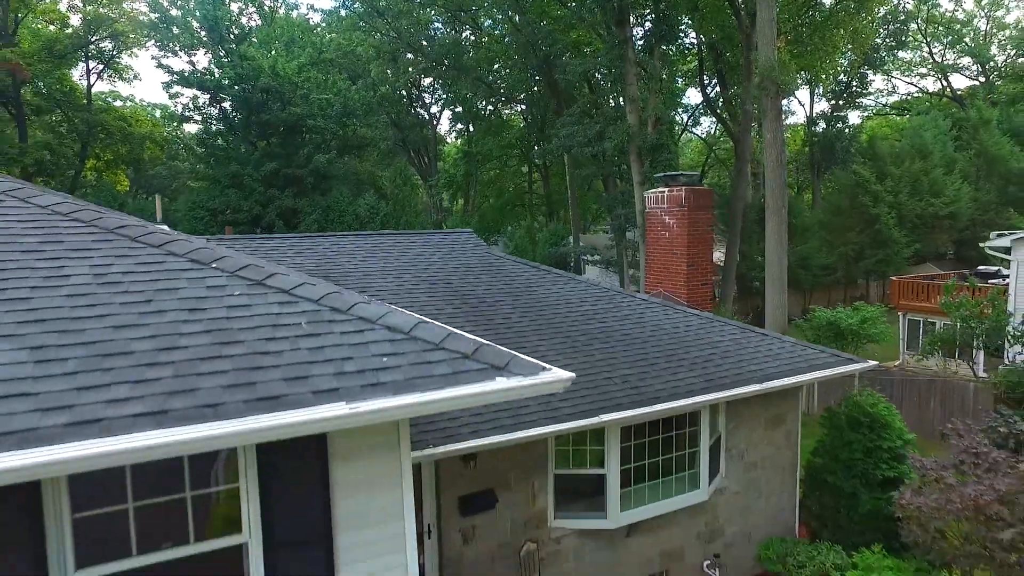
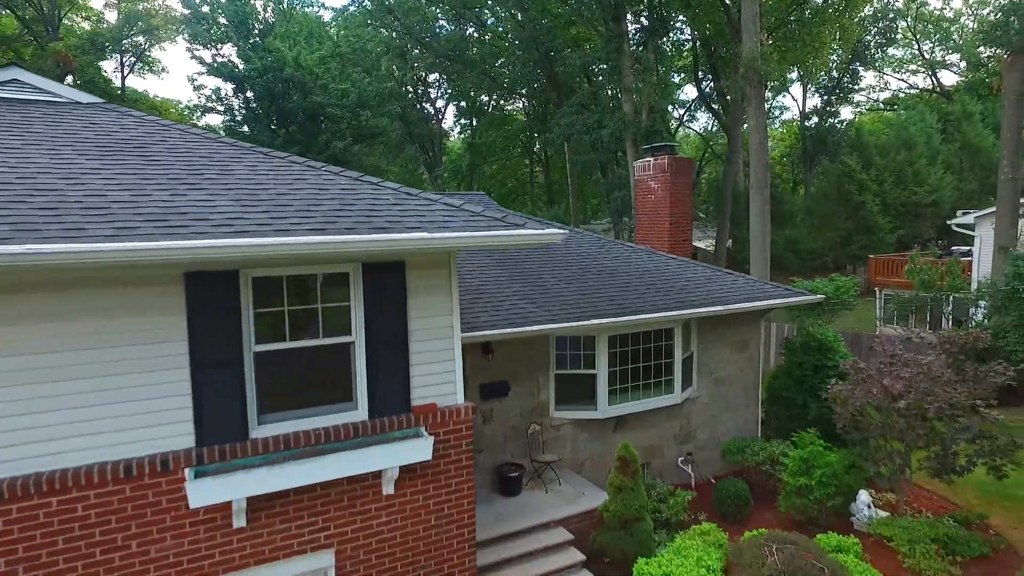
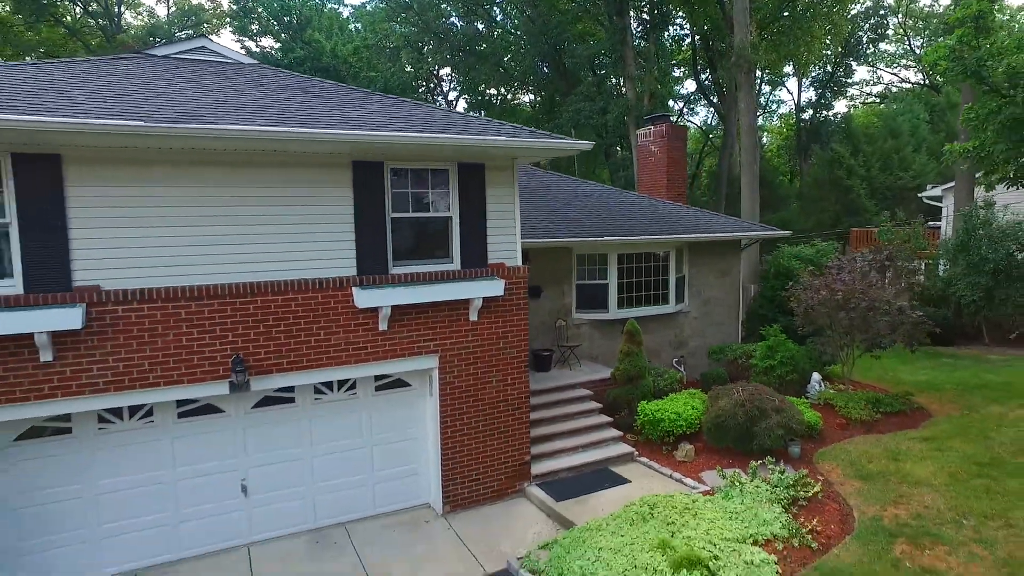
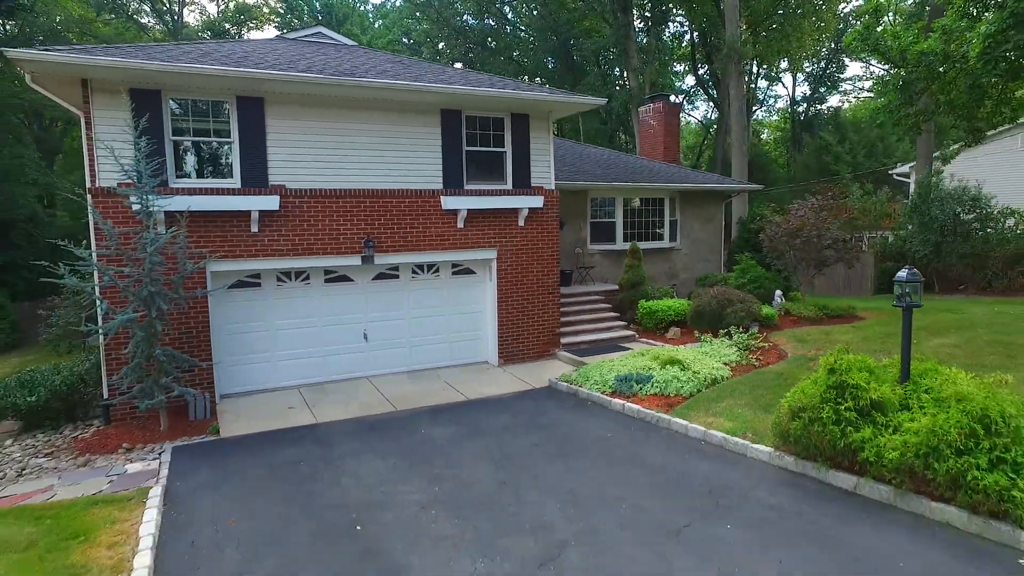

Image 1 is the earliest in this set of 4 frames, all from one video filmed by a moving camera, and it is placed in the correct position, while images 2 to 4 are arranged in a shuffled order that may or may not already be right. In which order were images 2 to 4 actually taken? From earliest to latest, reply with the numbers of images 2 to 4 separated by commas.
2, 3, 4
